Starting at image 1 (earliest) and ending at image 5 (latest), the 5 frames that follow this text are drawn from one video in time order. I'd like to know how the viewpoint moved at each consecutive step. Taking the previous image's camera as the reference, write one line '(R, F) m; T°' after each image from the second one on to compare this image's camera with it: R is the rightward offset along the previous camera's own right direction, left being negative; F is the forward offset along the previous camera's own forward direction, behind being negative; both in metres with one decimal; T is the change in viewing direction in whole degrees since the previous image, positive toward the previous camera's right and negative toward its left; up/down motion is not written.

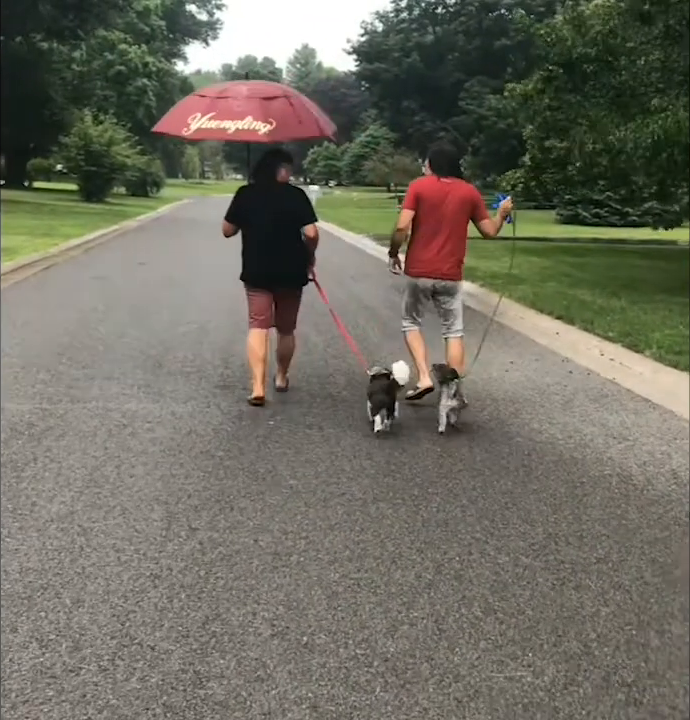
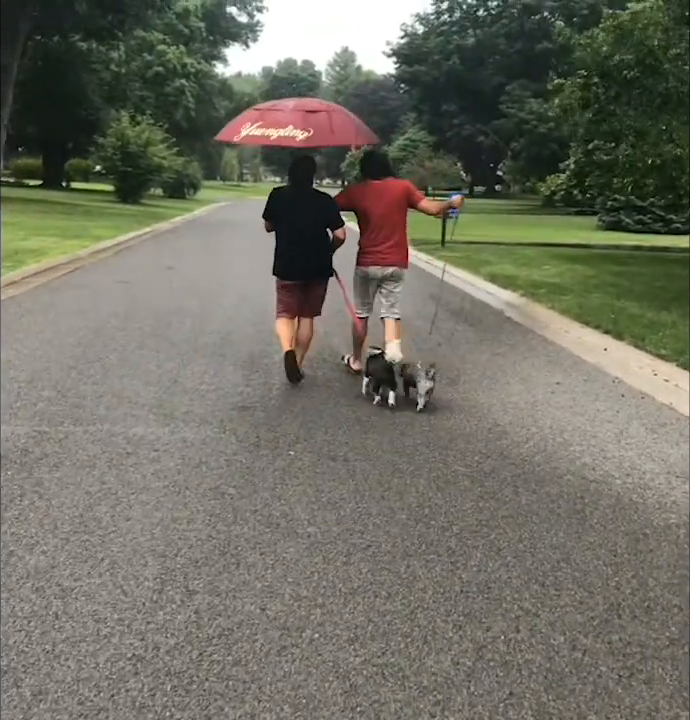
(0.0, +0.7) m; -2°
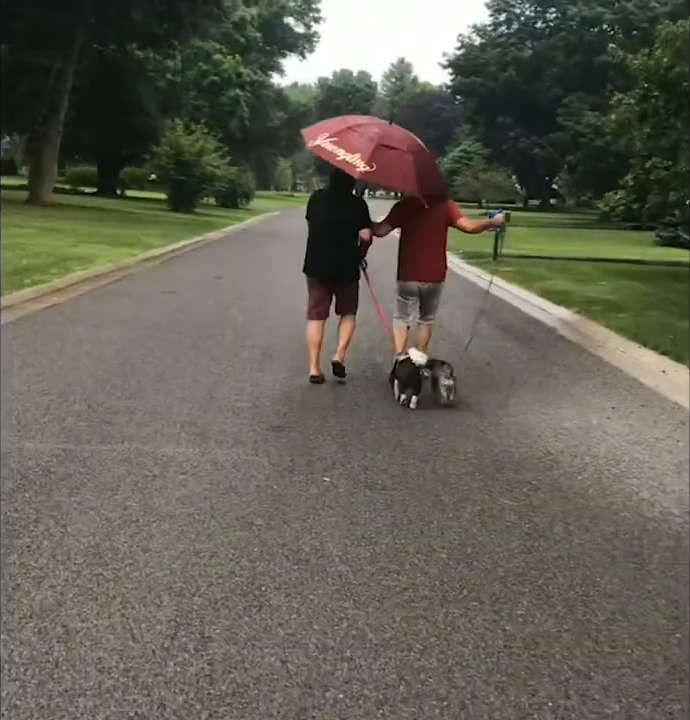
(0.0, +0.3) m; -3°
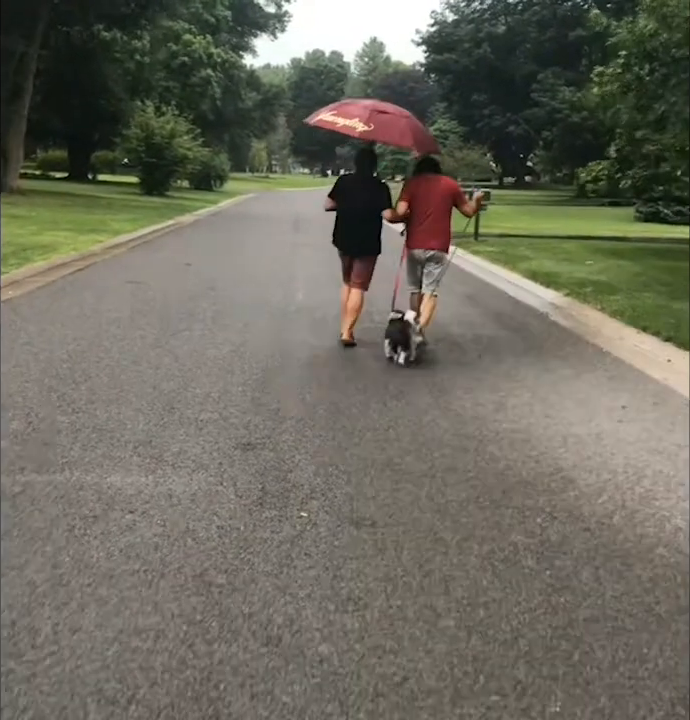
(0.0, +0.9) m; +1°
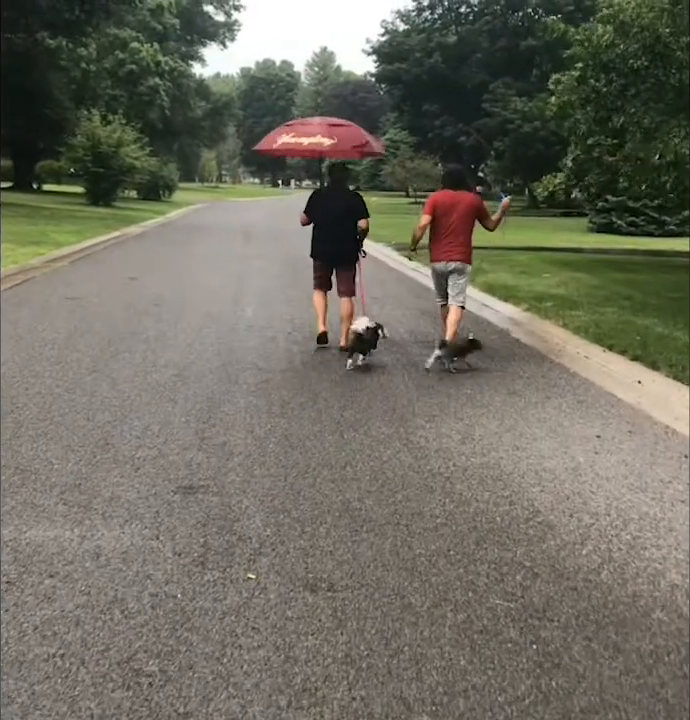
(0.0, +0.6) m; +3°
